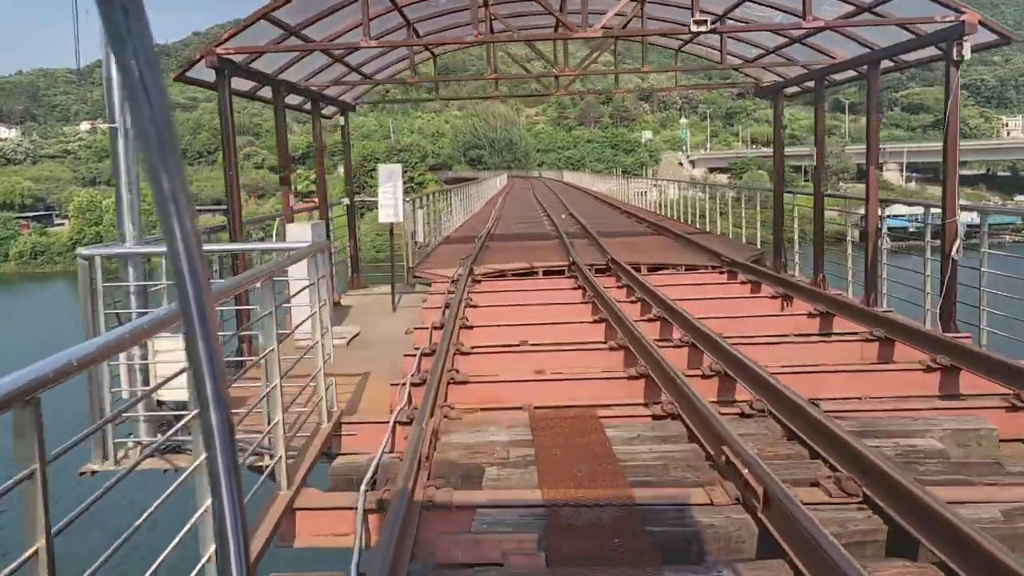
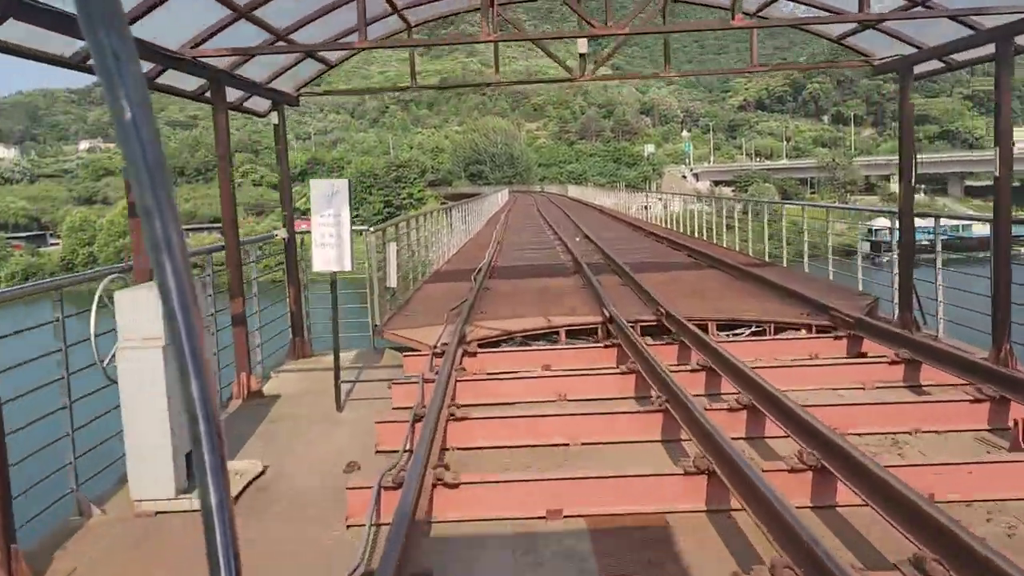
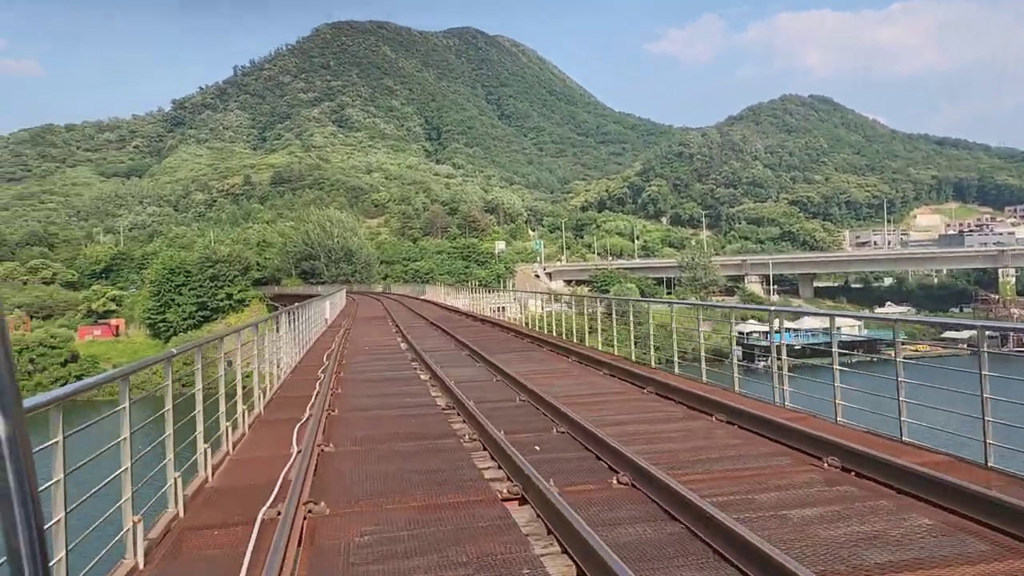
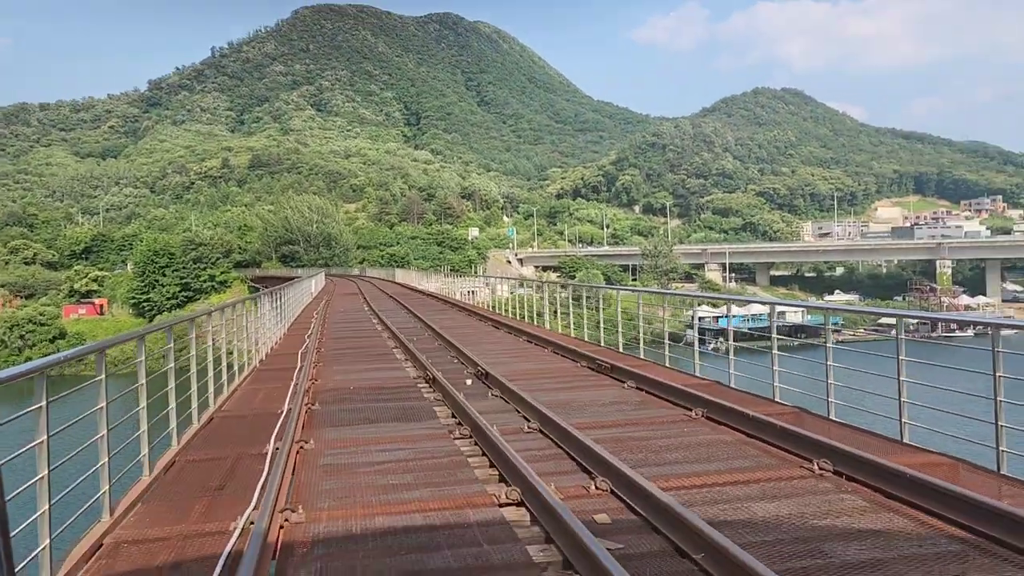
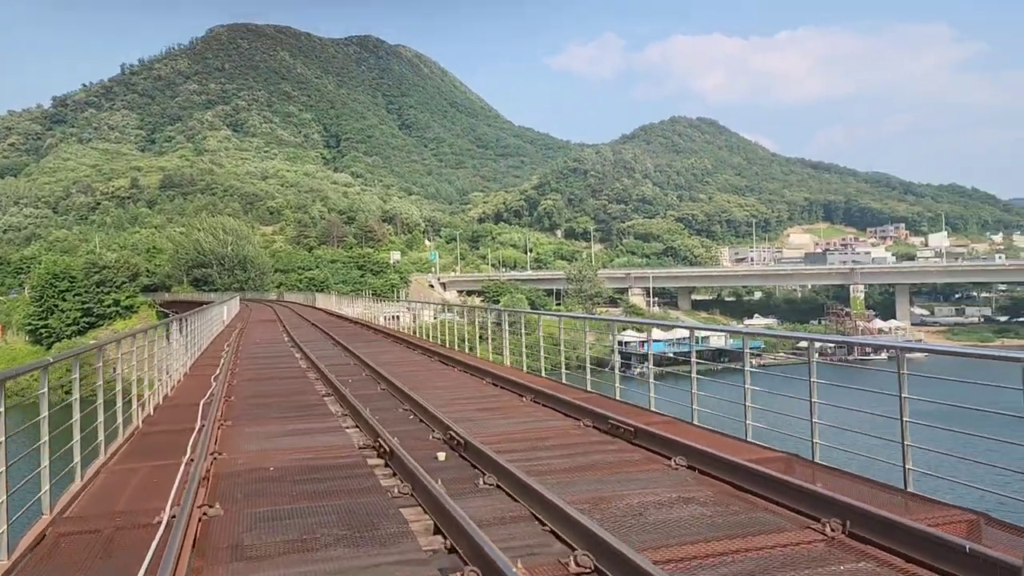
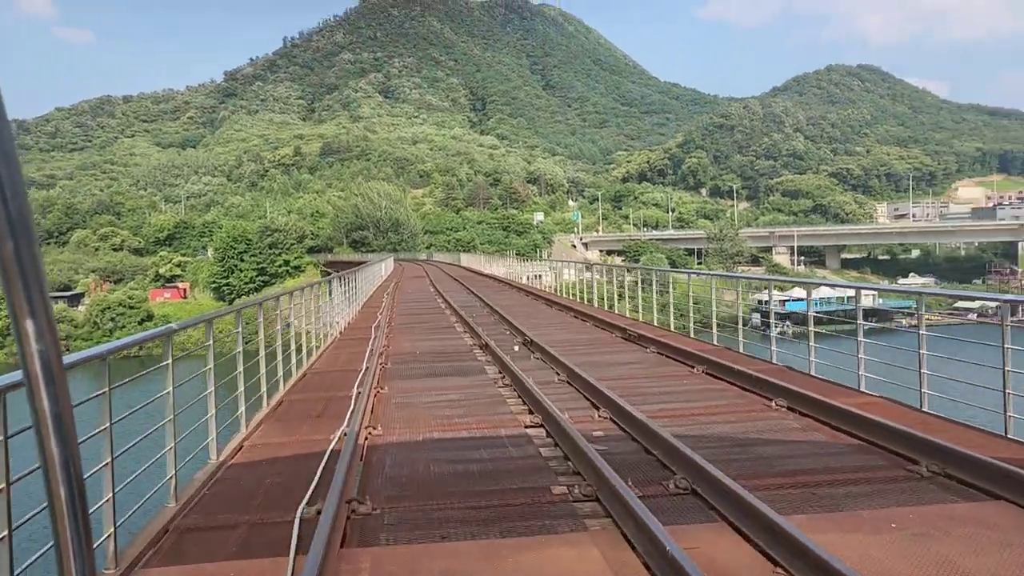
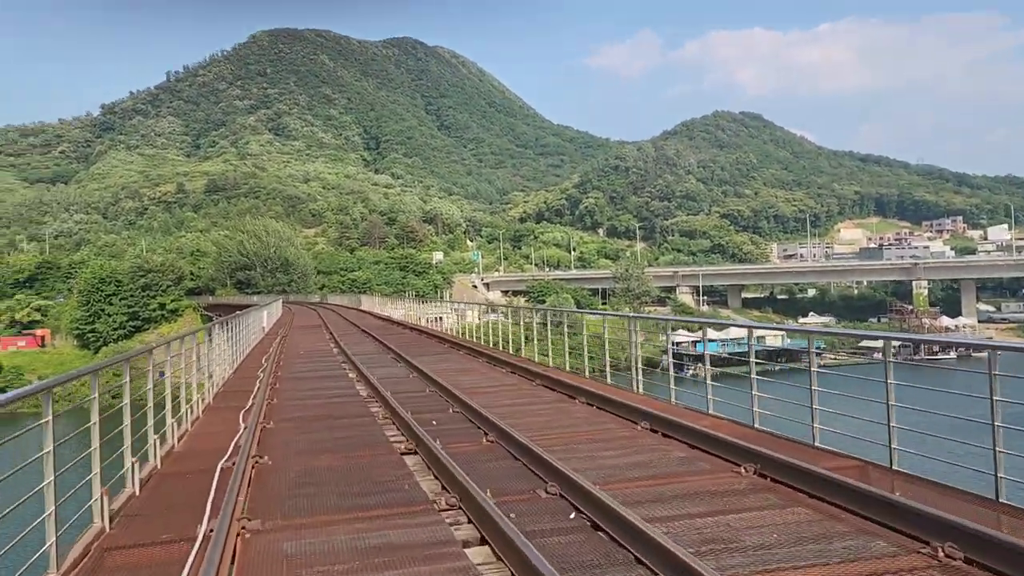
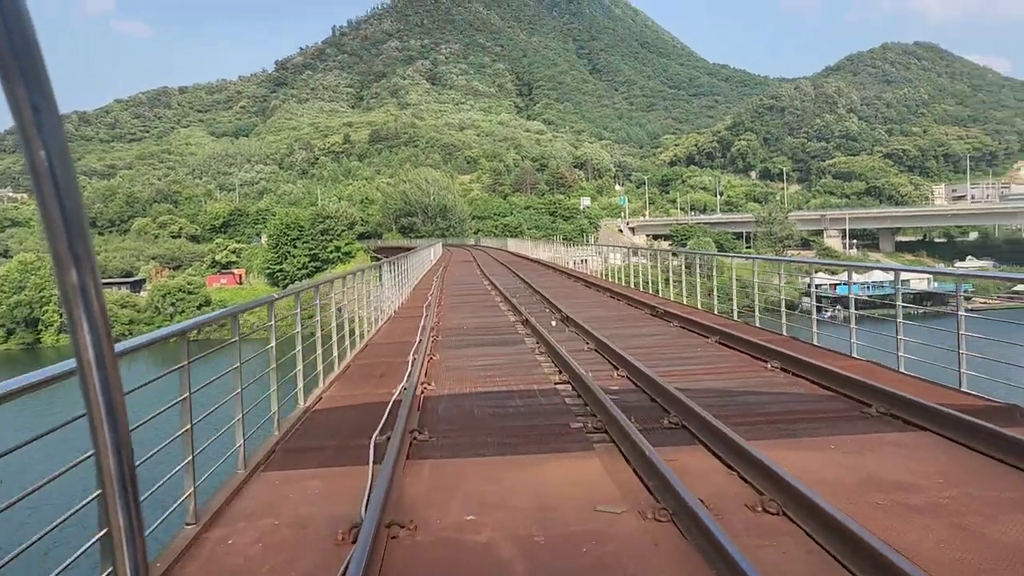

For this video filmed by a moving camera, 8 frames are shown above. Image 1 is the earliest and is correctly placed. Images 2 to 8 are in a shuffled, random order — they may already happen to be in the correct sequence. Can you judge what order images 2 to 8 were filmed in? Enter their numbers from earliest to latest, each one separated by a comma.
2, 8, 6, 4, 5, 7, 3
